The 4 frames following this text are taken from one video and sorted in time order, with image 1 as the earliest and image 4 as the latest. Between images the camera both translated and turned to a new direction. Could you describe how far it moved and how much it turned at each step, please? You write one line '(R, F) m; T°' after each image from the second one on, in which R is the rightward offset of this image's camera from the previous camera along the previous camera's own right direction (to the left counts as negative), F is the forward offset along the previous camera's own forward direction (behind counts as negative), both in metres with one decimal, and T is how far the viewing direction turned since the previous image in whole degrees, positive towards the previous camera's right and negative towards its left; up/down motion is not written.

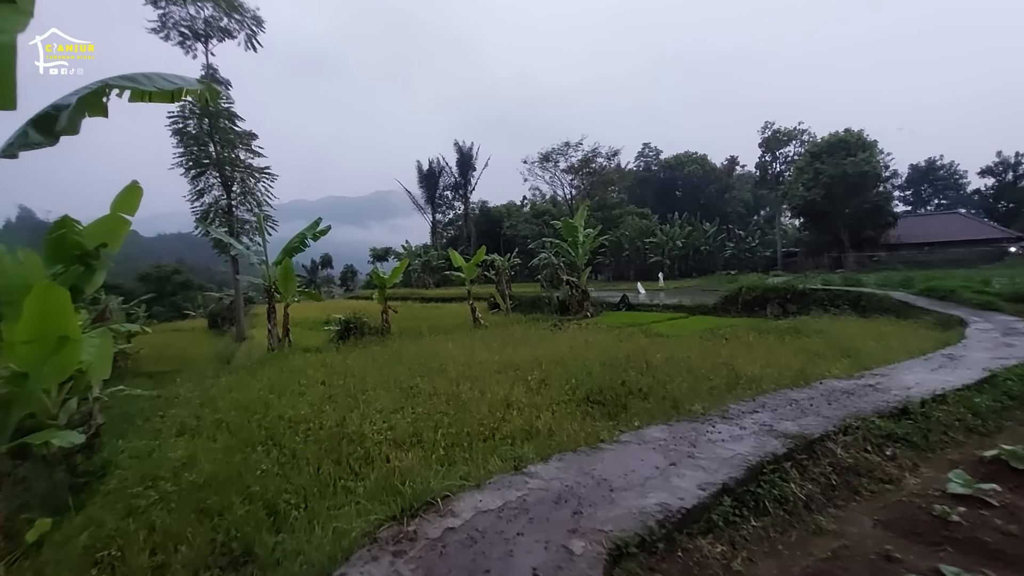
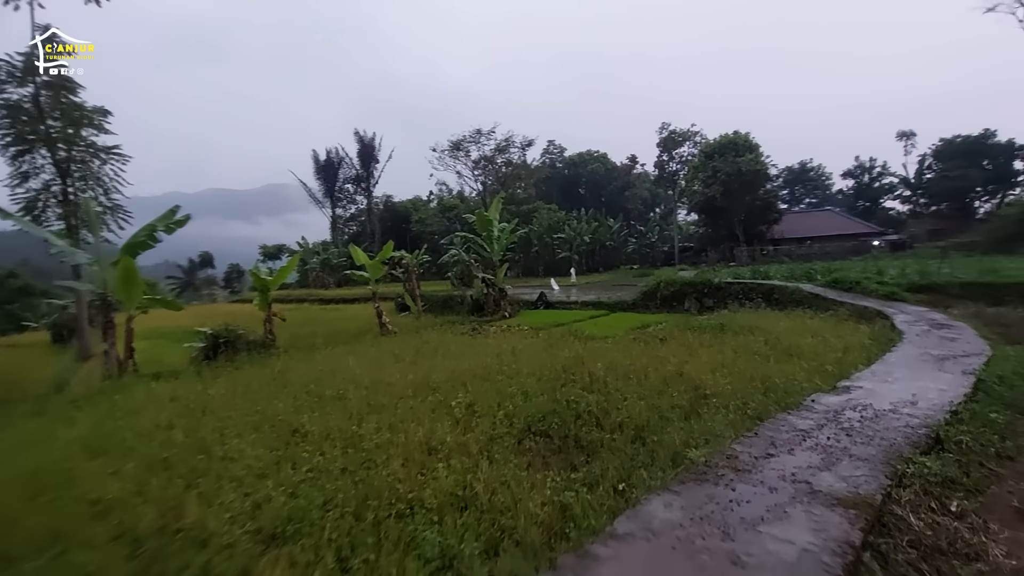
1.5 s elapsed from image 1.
(-0.1, +1.2) m; +11°
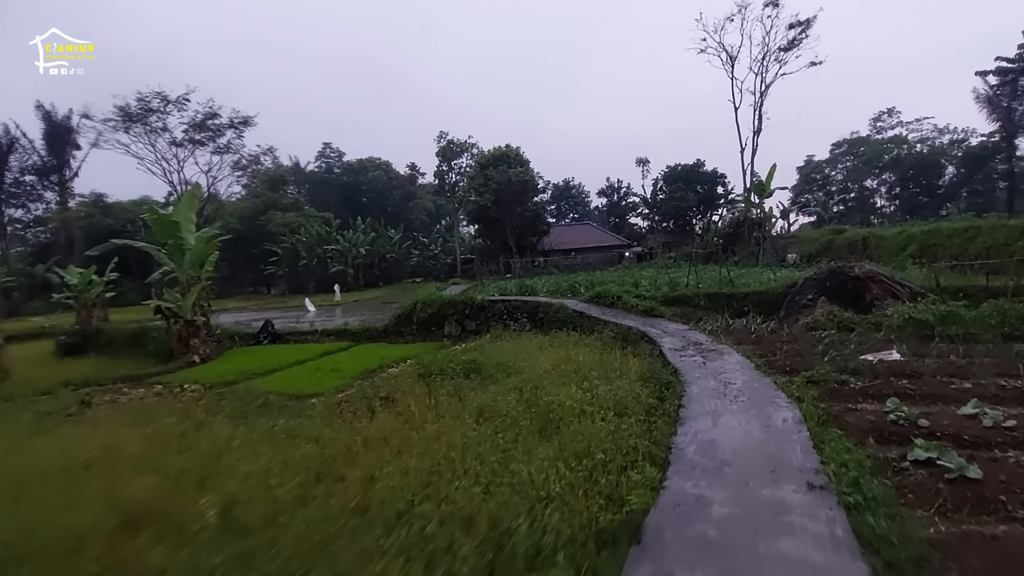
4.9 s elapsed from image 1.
(+1.6, +2.6) m; +24°
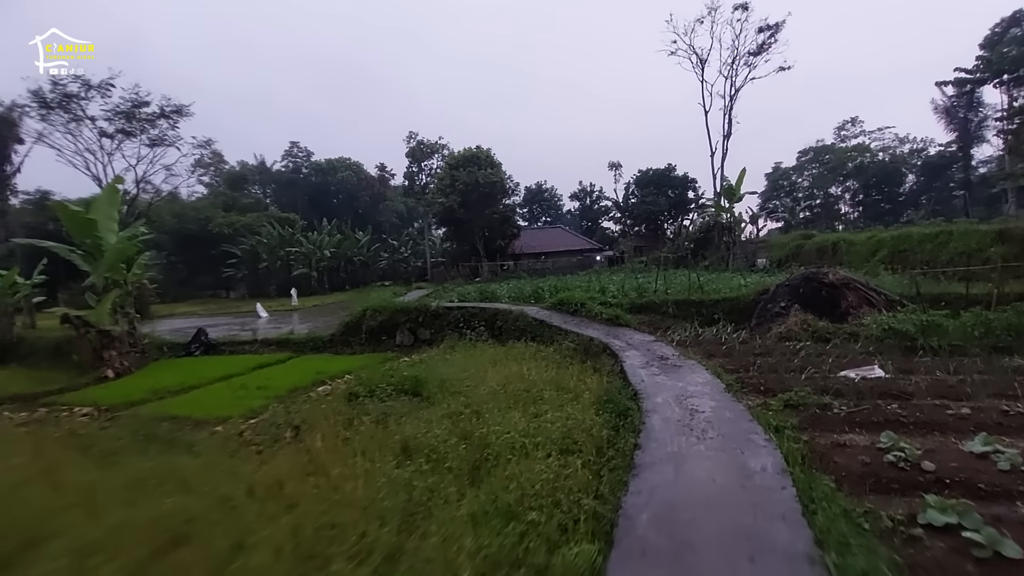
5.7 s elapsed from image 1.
(+0.3, +0.7) m; +3°
